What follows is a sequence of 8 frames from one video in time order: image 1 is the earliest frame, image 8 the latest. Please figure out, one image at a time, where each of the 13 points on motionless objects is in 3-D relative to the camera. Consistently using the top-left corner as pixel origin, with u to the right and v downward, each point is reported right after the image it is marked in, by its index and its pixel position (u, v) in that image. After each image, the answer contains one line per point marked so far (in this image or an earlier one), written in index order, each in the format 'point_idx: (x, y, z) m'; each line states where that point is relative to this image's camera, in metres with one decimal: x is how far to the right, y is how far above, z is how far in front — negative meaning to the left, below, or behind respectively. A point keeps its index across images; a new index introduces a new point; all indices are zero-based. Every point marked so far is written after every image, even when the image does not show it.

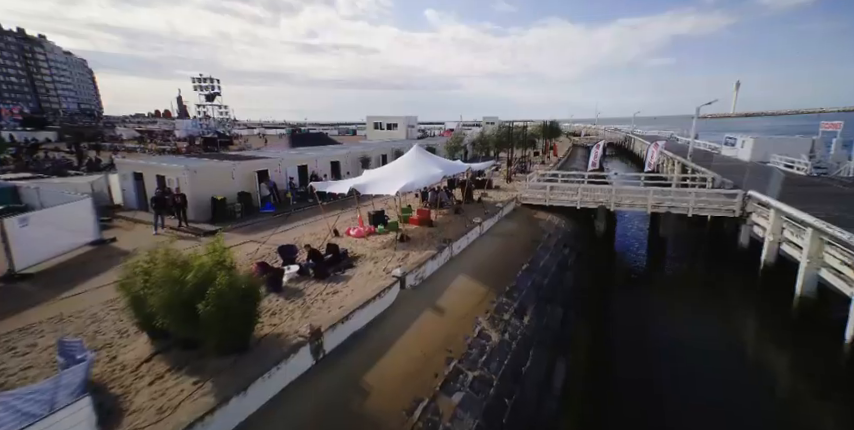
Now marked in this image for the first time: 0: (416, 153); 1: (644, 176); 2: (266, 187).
0: (-0.6, +2.3, +14.3) m
1: (+11.5, +1.9, +20.2) m
2: (-6.6, +1.2, +15.5) m
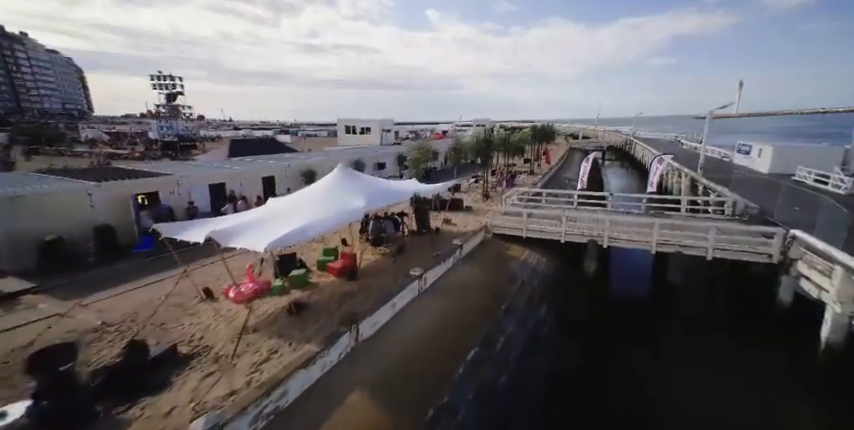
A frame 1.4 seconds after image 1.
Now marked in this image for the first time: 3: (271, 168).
0: (-2.6, +1.0, +10.6) m
1: (+9.5, +0.7, +16.4) m
2: (-8.6, 0.0, +11.7) m
3: (-7.0, +2.1, +16.9) m
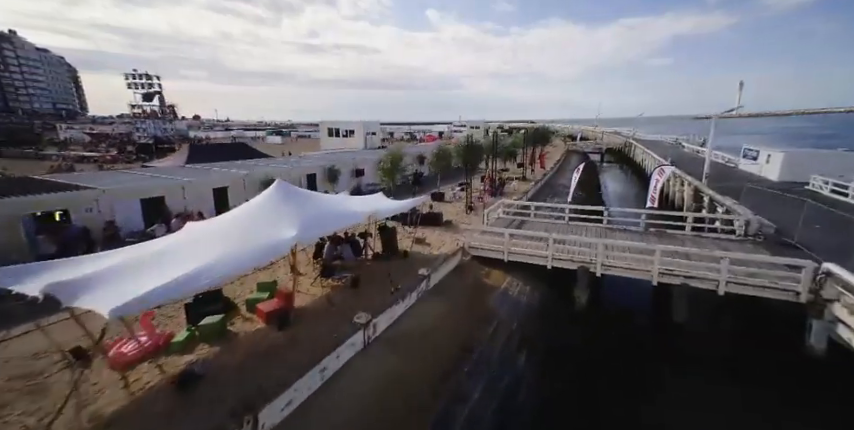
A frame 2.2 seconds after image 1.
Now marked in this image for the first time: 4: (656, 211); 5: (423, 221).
0: (-3.6, +0.4, +8.7) m
1: (+8.4, 0.0, +14.5) m
2: (-9.7, -0.7, +9.8) m
3: (-8.1, +1.5, +15.0) m
4: (+8.9, +0.1, +14.6) m
5: (-0.1, -0.2, +16.3) m
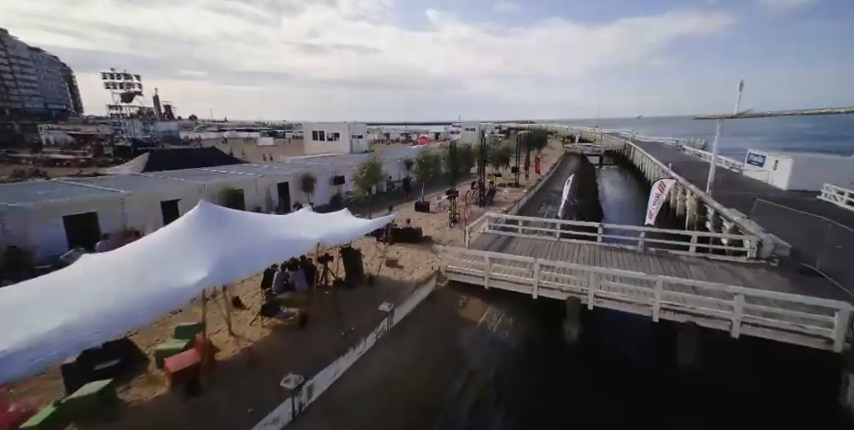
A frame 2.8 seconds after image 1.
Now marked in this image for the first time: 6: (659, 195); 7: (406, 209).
0: (-4.5, -0.2, +7.1) m
1: (+7.5, -0.6, +13.0) m
2: (-10.6, -1.3, +8.2) m
3: (-9.0, +0.9, +13.4) m
4: (+8.0, -0.5, +13.1) m
5: (-1.0, -0.8, +14.8) m
6: (+8.0, +0.7, +13.1) m
7: (-1.2, +0.2, +20.2) m
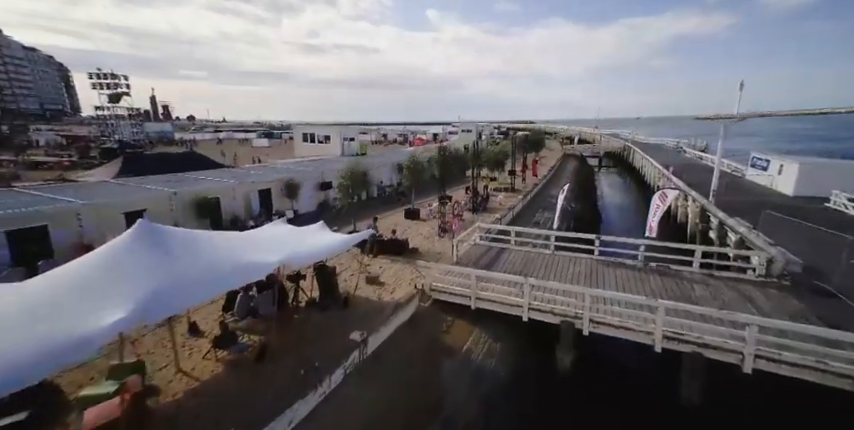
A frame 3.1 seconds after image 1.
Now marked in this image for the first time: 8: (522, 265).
0: (-5.0, -0.6, +6.2) m
1: (+7.0, -1.0, +12.1) m
2: (-11.1, -1.7, +7.3) m
3: (-9.5, +0.5, +12.5) m
4: (+7.4, -0.9, +12.2) m
5: (-1.5, -1.2, +13.9) m
6: (+7.5, +0.3, +12.2) m
7: (-1.7, -0.1, +19.3) m
8: (+3.3, -1.7, +13.0) m
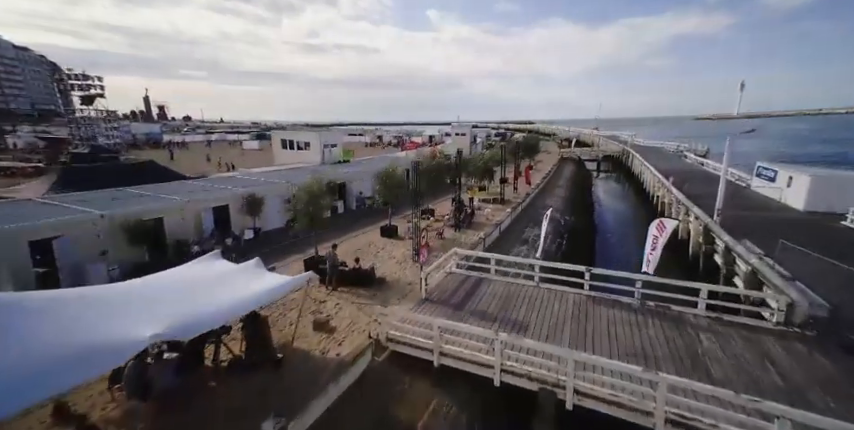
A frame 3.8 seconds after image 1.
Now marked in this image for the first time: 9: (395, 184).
0: (-6.1, -1.5, +4.5) m
1: (+5.9, -1.8, +10.3) m
2: (-12.2, -2.5, +5.6) m
3: (-10.5, -0.4, +10.8) m
4: (+6.4, -1.7, +10.4) m
5: (-2.5, -2.1, +12.1) m
6: (+6.4, -0.6, +10.4) m
7: (-2.8, -1.0, +17.5) m
8: (+2.2, -2.6, +11.2) m
9: (-1.6, +1.5, +19.3) m
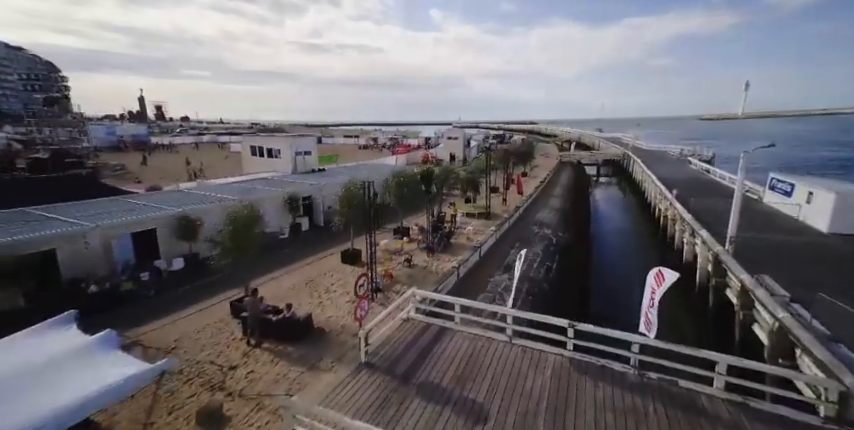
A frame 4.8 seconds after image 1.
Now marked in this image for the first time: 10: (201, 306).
0: (-7.5, -2.4, +2.1) m
1: (+4.5, -2.8, +7.9) m
2: (-13.6, -3.5, +3.2) m
3: (-11.9, -1.3, +8.4) m
4: (+5.0, -2.7, +8.0) m
5: (-3.9, -3.1, +9.7) m
6: (+5.0, -1.6, +8.0) m
7: (-4.2, -2.0, +15.1) m
8: (+0.8, -3.5, +8.8) m
9: (-3.0, +0.5, +16.9) m
10: (-6.7, -2.7, +11.2) m
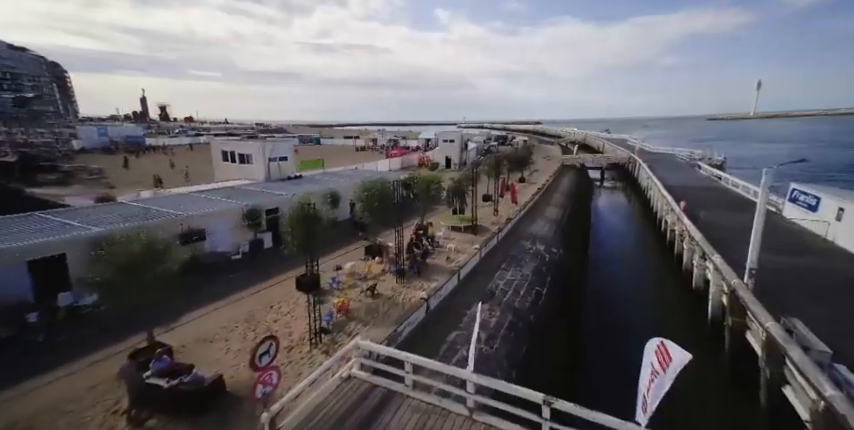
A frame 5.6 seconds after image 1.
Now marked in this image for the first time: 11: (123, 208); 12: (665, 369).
0: (-8.9, -3.2, 0.0) m
1: (+3.2, -3.6, +5.7) m
2: (-15.0, -4.2, +1.2) m
3: (-13.2, -2.0, +6.4) m
4: (+3.7, -3.5, +5.7) m
5: (-5.2, -3.8, +7.6) m
6: (+3.7, -2.3, +5.8) m
7: (-5.4, -2.7, +13.0) m
8: (-0.5, -4.3, +6.6) m
9: (-4.2, -0.2, +14.8) m
10: (-8.0, -3.4, +9.1) m
11: (-12.8, +0.3, +15.9) m
12: (+3.7, -2.2, +5.6) m
